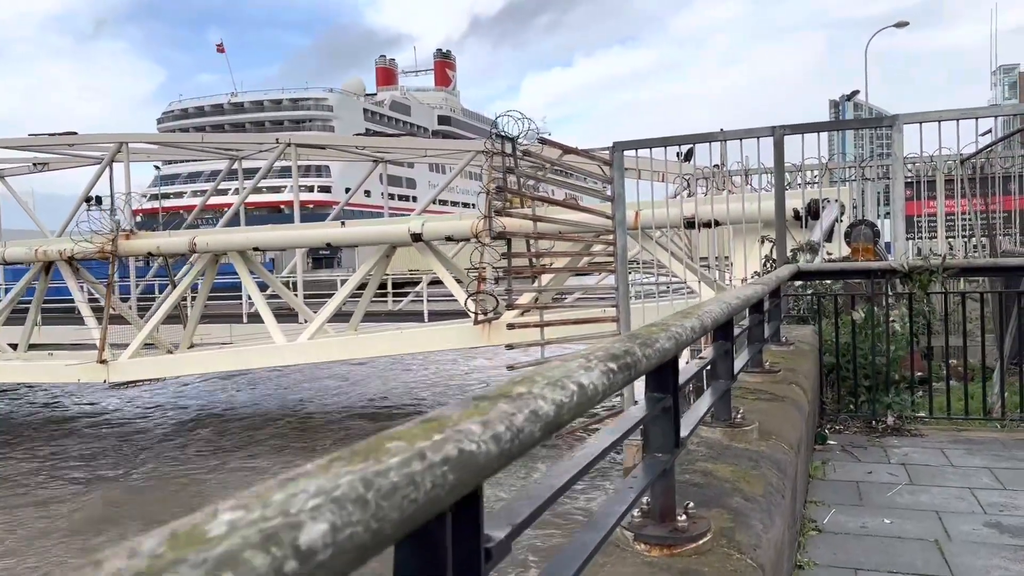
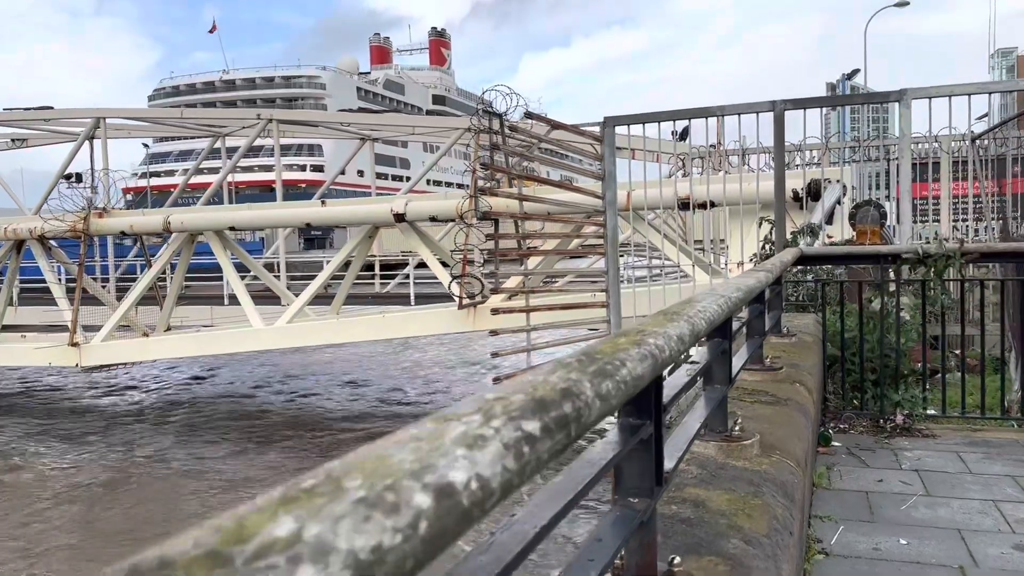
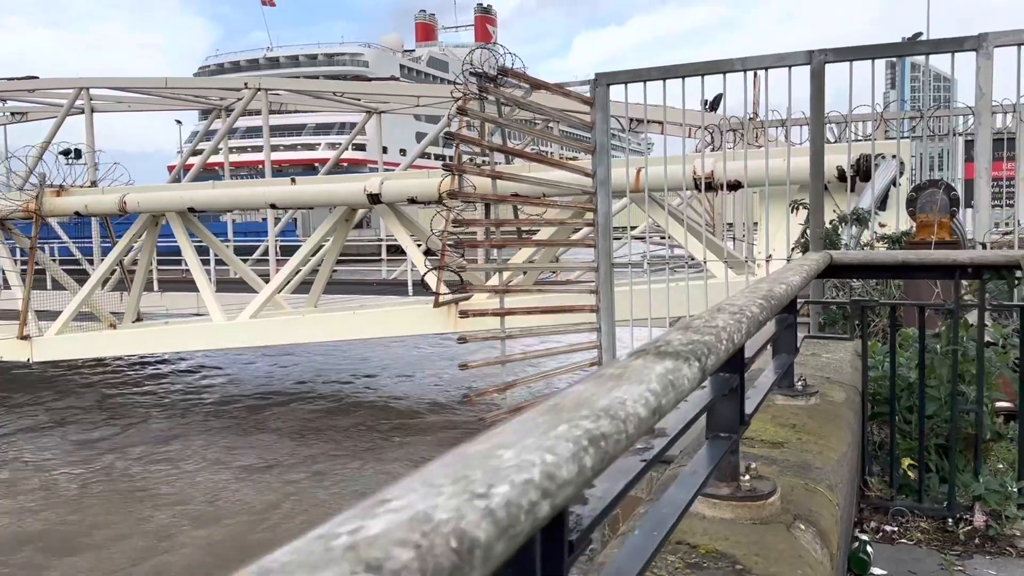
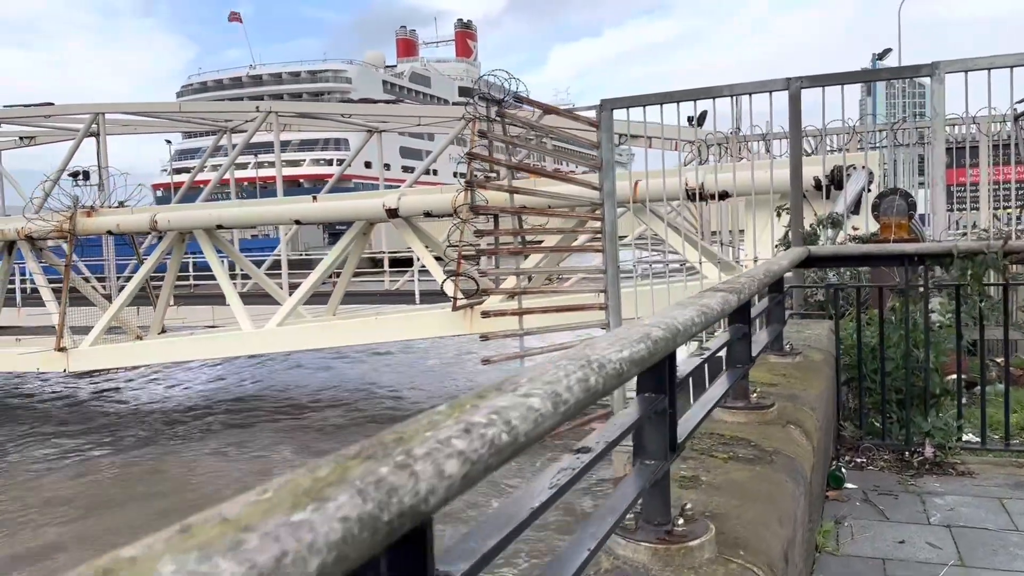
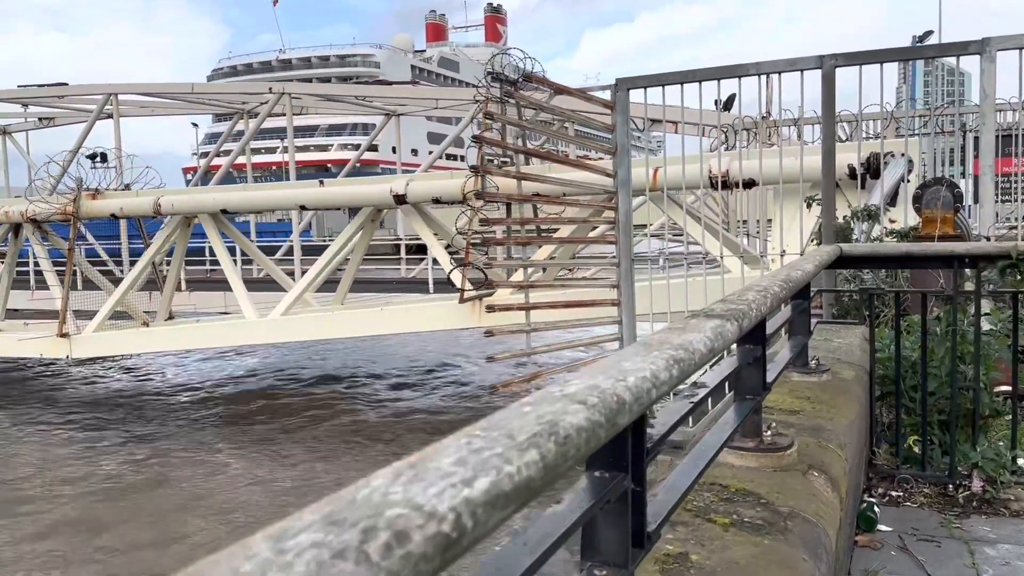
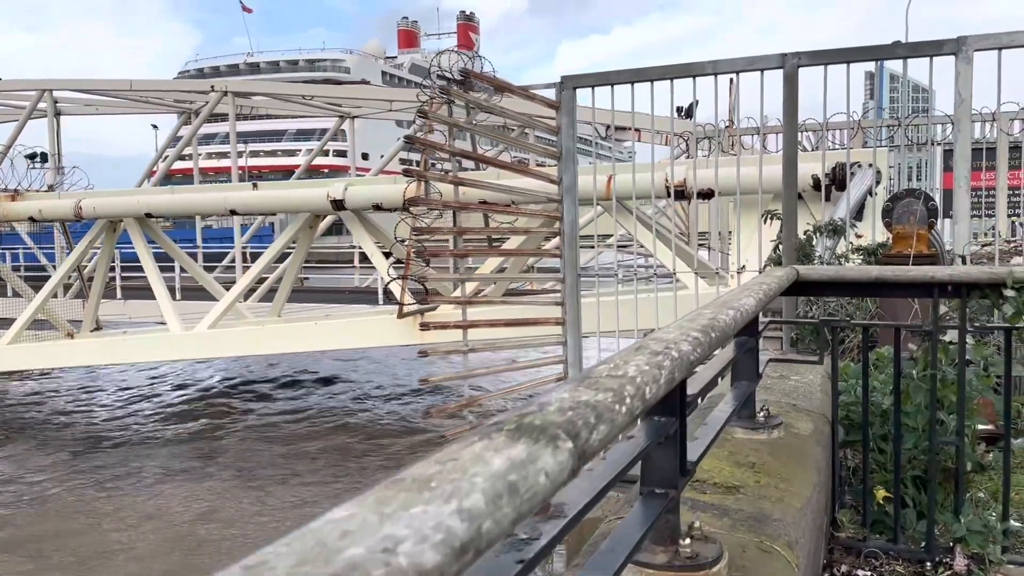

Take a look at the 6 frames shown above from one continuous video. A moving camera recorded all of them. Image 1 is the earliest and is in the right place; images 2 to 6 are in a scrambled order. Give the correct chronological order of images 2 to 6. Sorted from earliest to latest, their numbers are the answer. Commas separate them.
2, 4, 5, 3, 6
